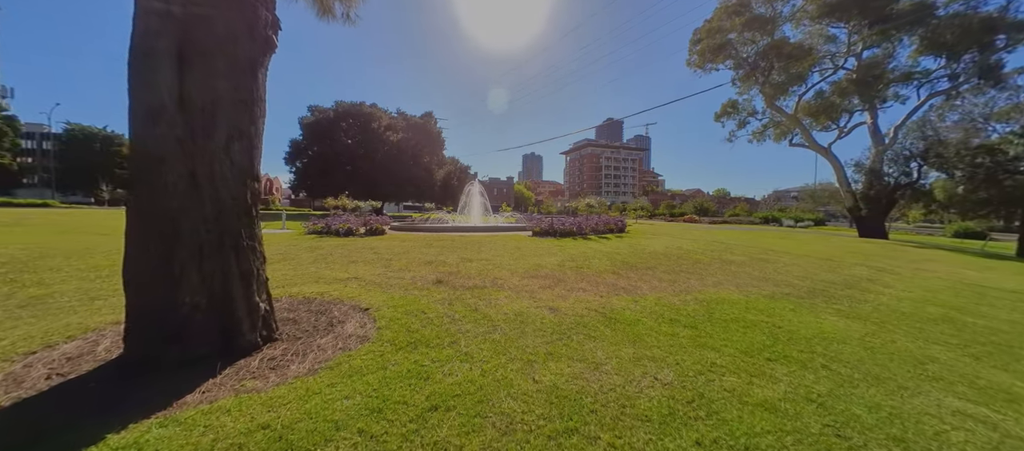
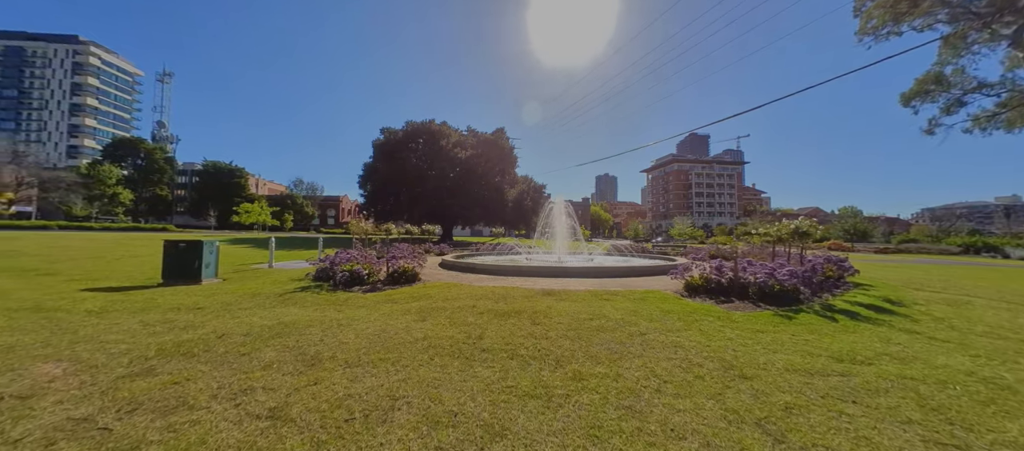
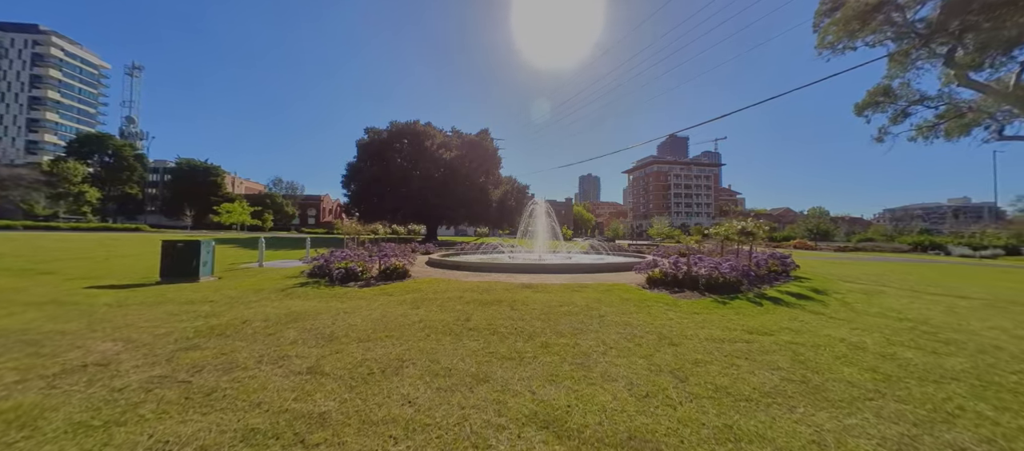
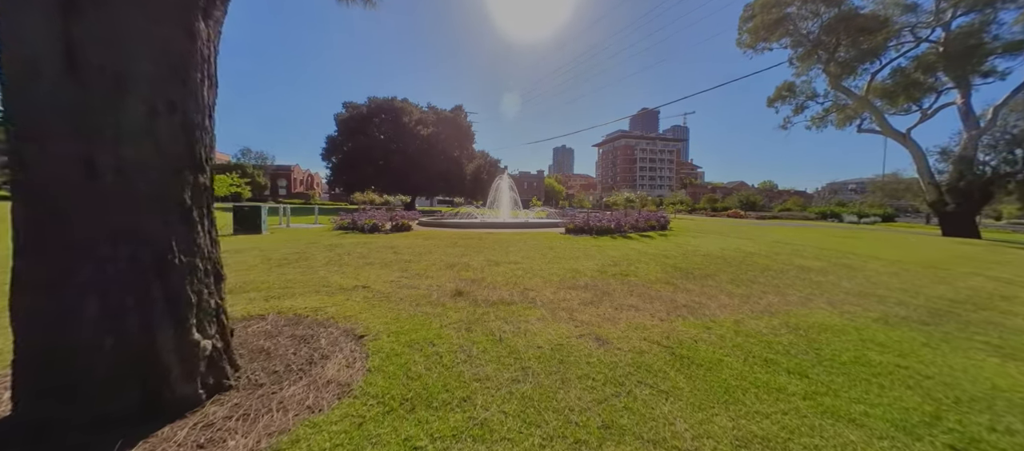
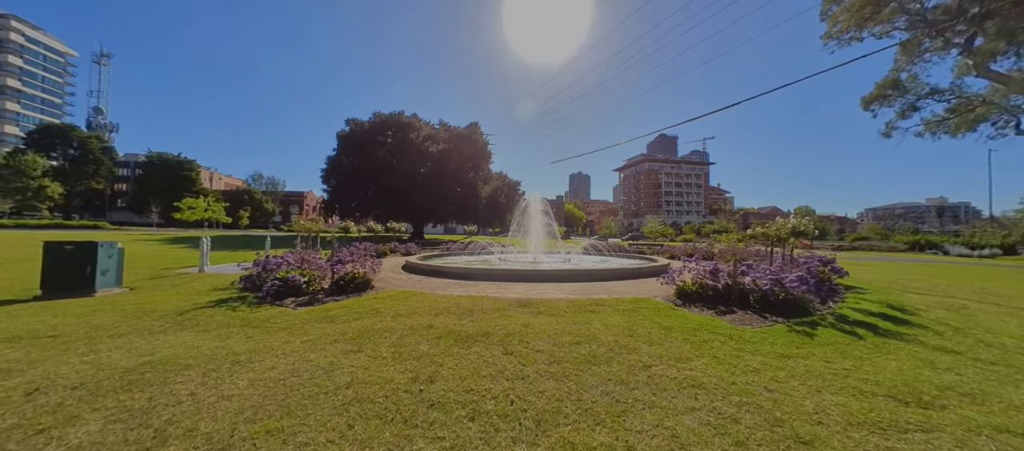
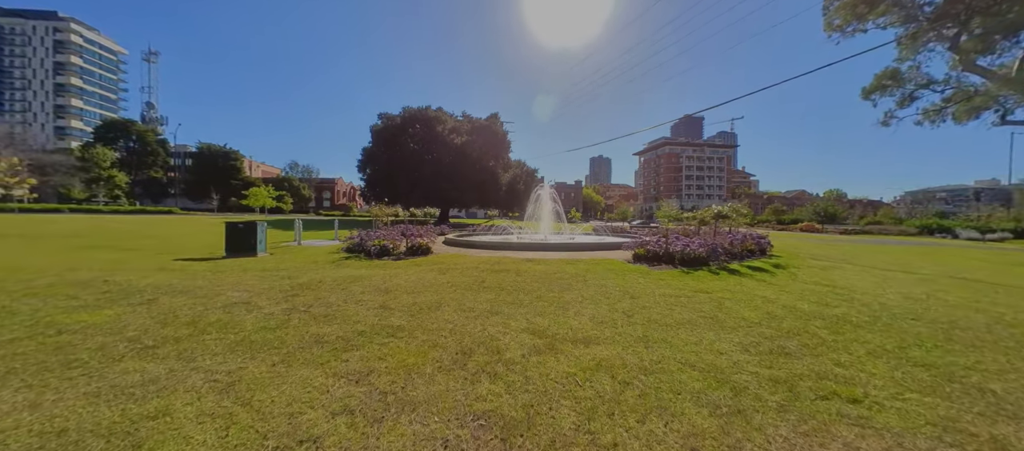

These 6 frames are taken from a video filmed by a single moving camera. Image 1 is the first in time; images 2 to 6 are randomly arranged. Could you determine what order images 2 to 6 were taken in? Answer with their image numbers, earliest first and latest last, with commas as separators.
4, 6, 3, 2, 5
